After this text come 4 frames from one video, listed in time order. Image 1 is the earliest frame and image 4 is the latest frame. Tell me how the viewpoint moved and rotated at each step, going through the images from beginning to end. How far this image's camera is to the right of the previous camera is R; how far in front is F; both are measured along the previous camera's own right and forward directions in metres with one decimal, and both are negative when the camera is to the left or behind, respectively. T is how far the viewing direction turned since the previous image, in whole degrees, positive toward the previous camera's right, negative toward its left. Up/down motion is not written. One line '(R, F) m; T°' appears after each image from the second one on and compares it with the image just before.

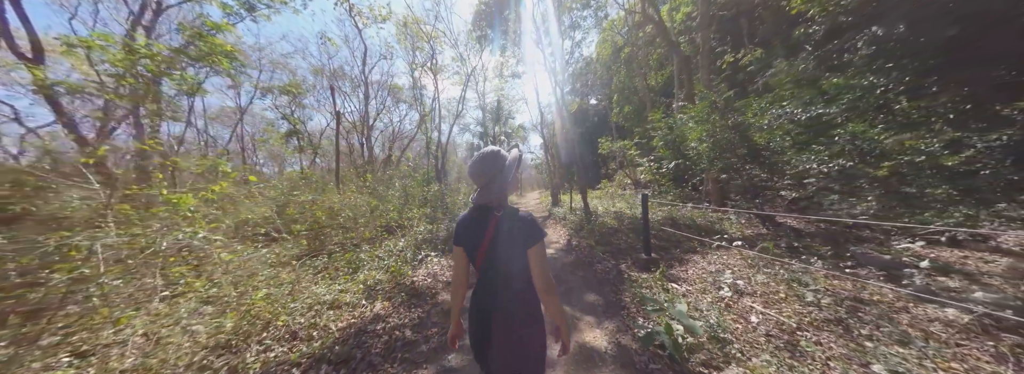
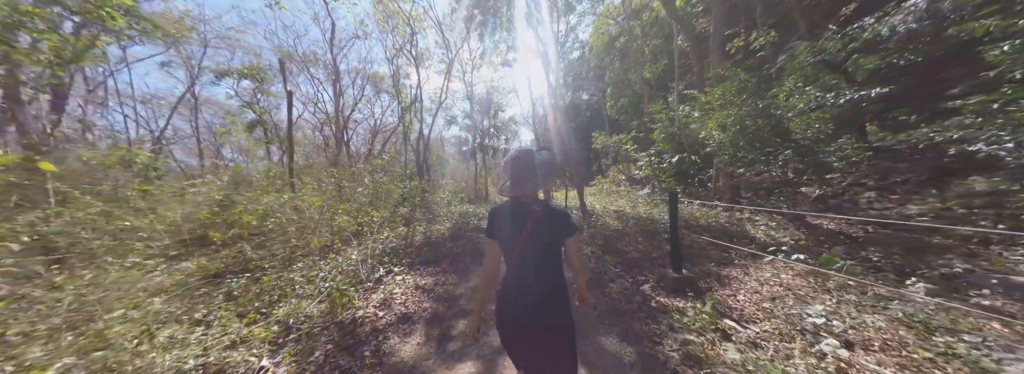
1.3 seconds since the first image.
(0.0, +1.0) m; +2°
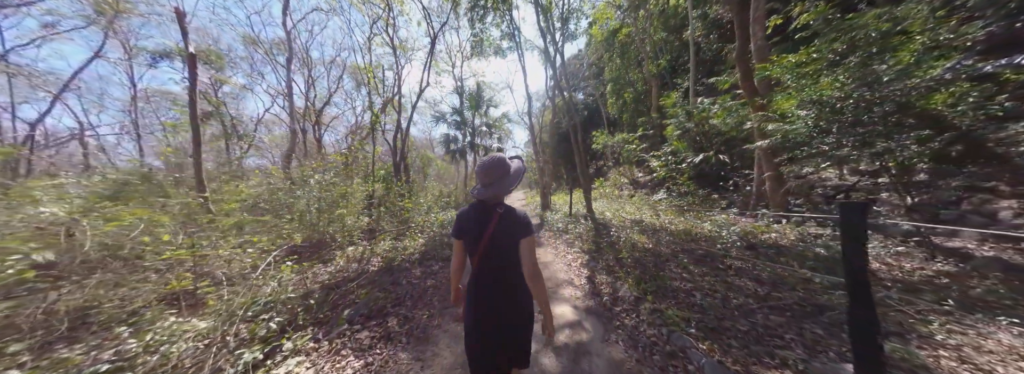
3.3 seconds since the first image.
(0.0, +1.6) m; +2°
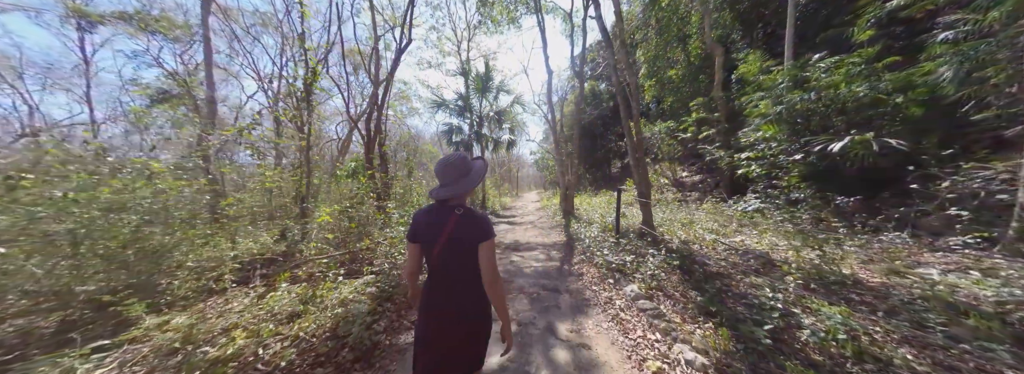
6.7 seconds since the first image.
(0.0, +2.8) m; -3°
